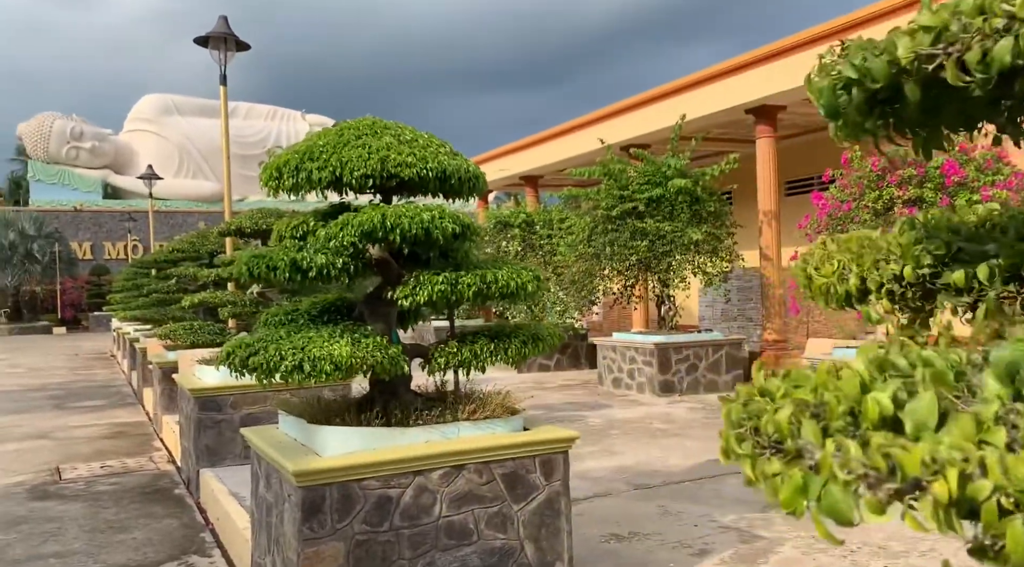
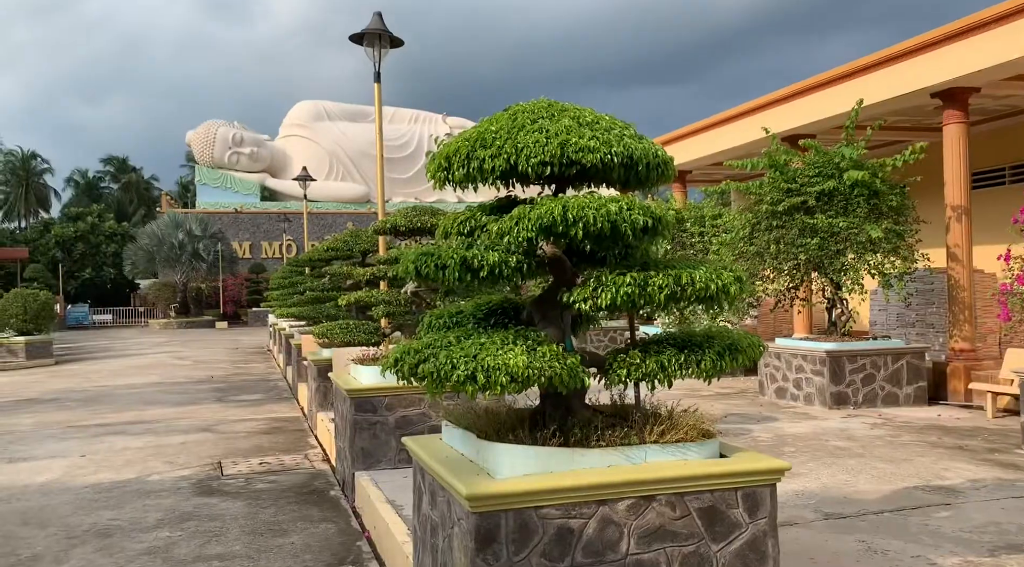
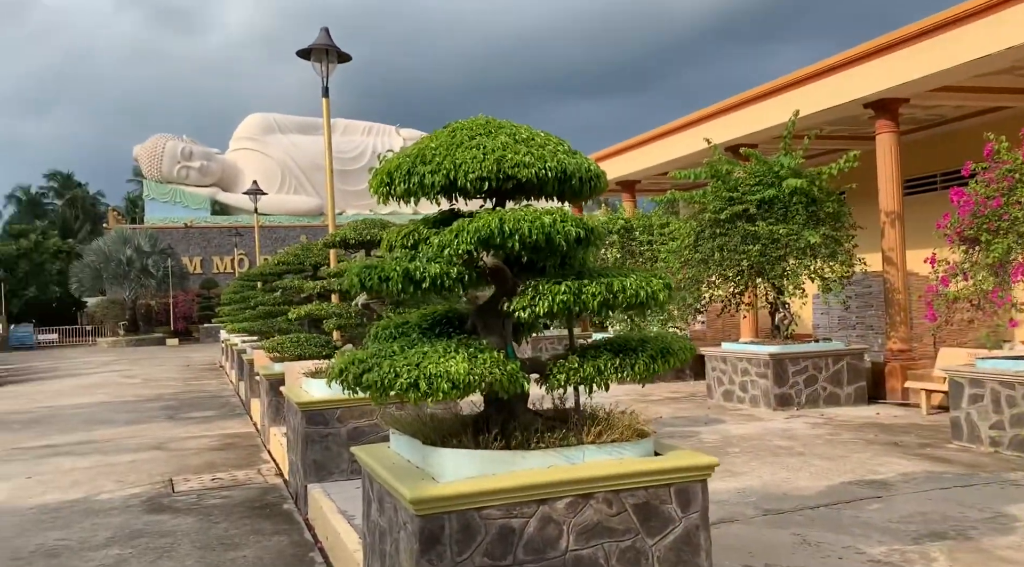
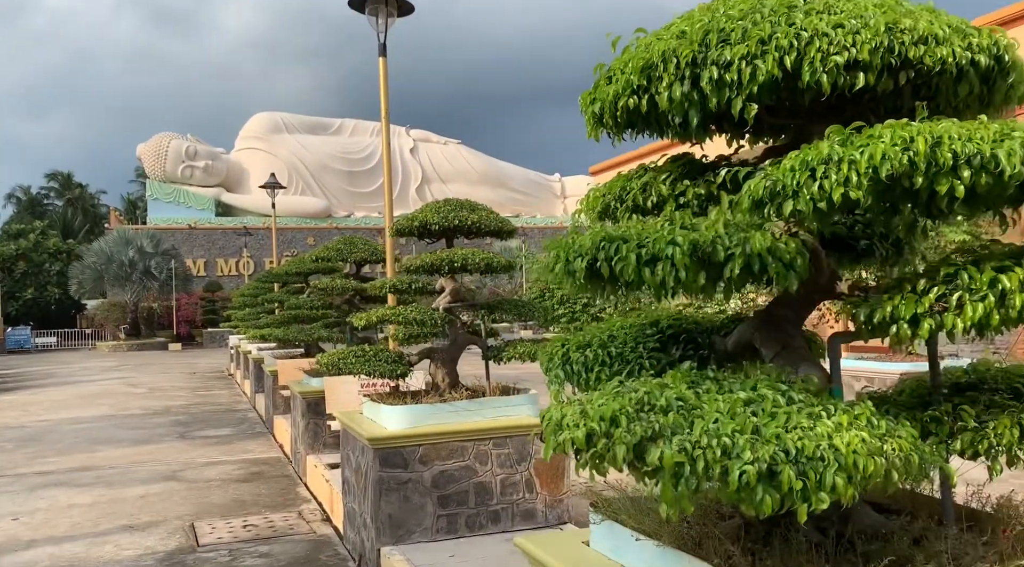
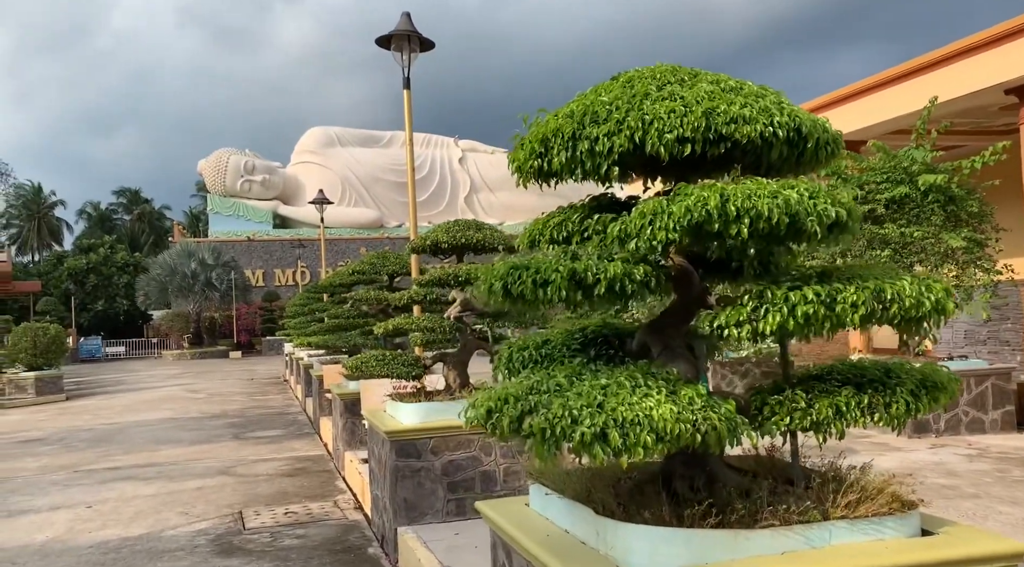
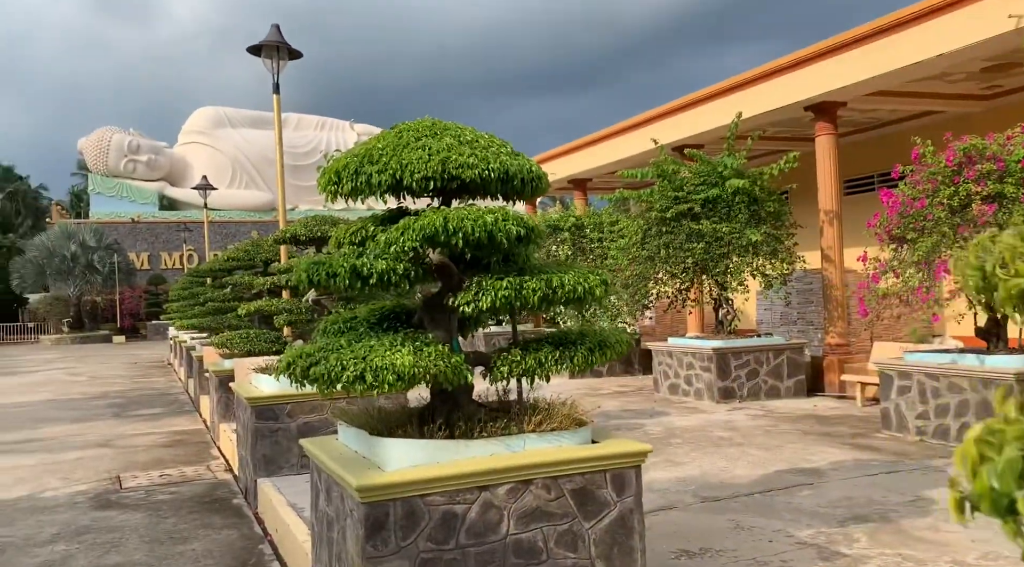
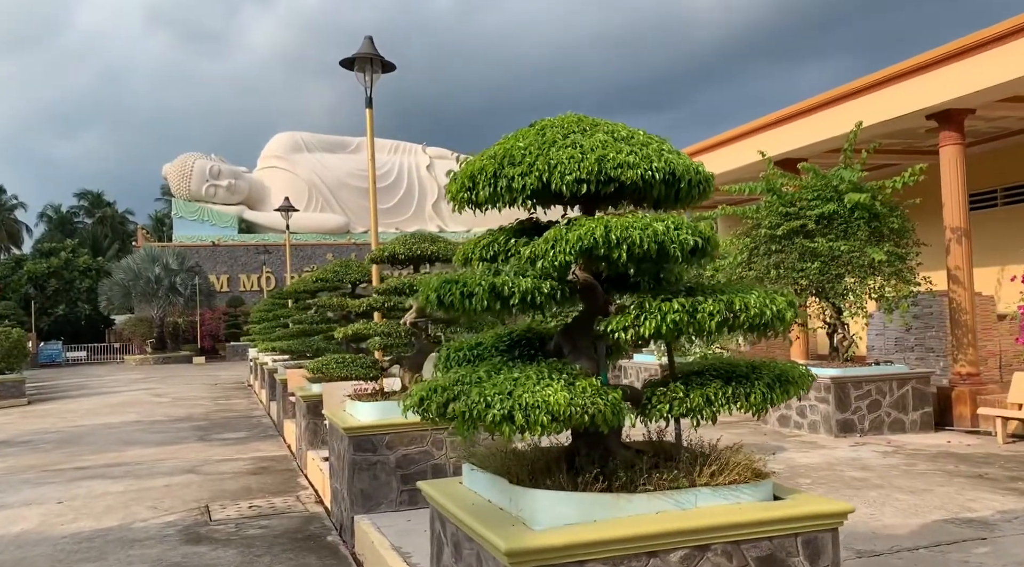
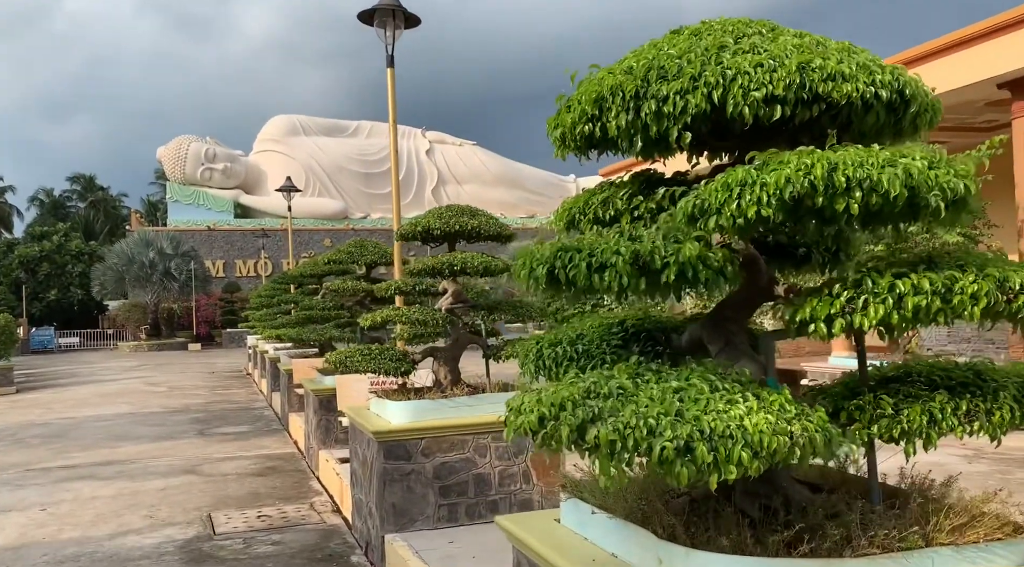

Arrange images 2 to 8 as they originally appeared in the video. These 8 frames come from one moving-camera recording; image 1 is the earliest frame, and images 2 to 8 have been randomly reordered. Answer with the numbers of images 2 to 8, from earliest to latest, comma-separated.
6, 3, 2, 7, 5, 8, 4
